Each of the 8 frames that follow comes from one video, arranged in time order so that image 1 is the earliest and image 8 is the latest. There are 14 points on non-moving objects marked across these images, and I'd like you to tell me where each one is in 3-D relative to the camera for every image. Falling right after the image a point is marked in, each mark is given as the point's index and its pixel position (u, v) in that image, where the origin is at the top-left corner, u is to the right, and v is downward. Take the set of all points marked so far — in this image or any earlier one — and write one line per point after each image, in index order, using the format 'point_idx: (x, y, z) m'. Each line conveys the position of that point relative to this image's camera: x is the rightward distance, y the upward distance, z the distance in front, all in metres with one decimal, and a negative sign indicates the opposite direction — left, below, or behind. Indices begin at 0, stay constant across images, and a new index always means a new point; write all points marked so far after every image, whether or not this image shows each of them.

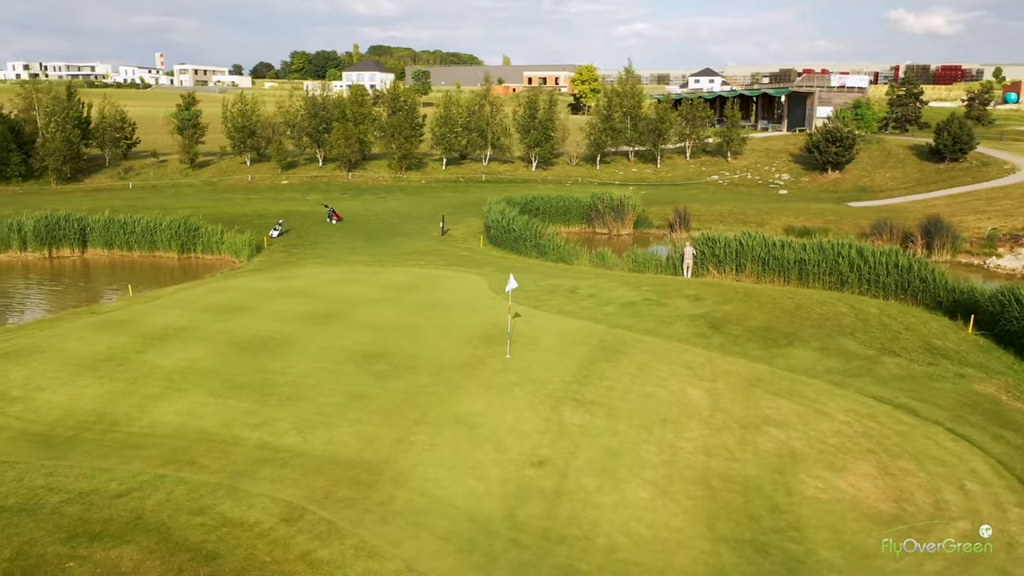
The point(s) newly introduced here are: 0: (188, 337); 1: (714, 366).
0: (-7.7, -1.2, +19.6) m
1: (+4.2, -1.6, +17.3) m
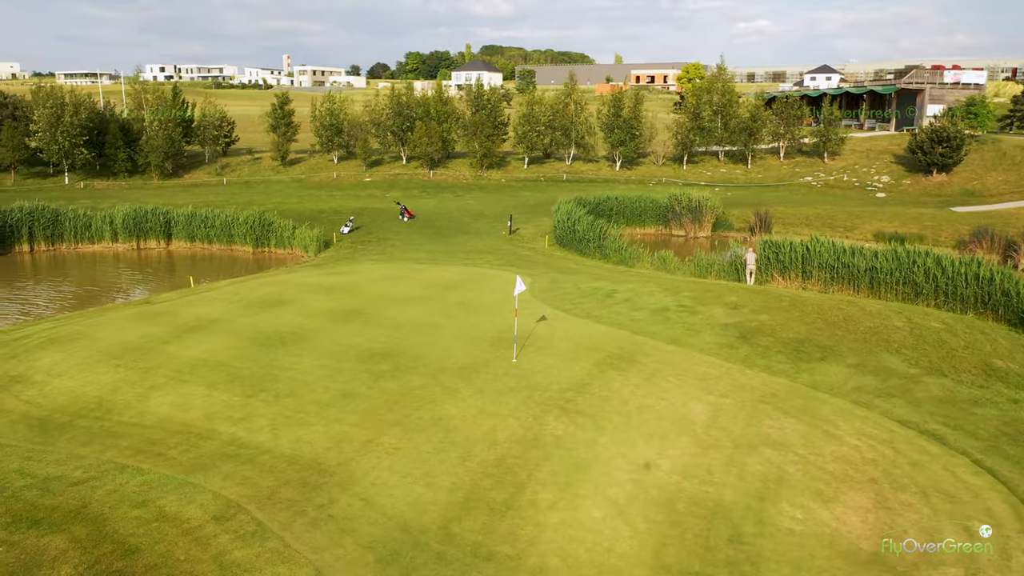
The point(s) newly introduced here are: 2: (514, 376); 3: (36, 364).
0: (-7.3, -1.0, +20.1) m
1: (+4.2, -1.8, +16.3) m
2: (0.0, -1.7, +16.3) m
3: (-10.1, -1.6, +17.6) m
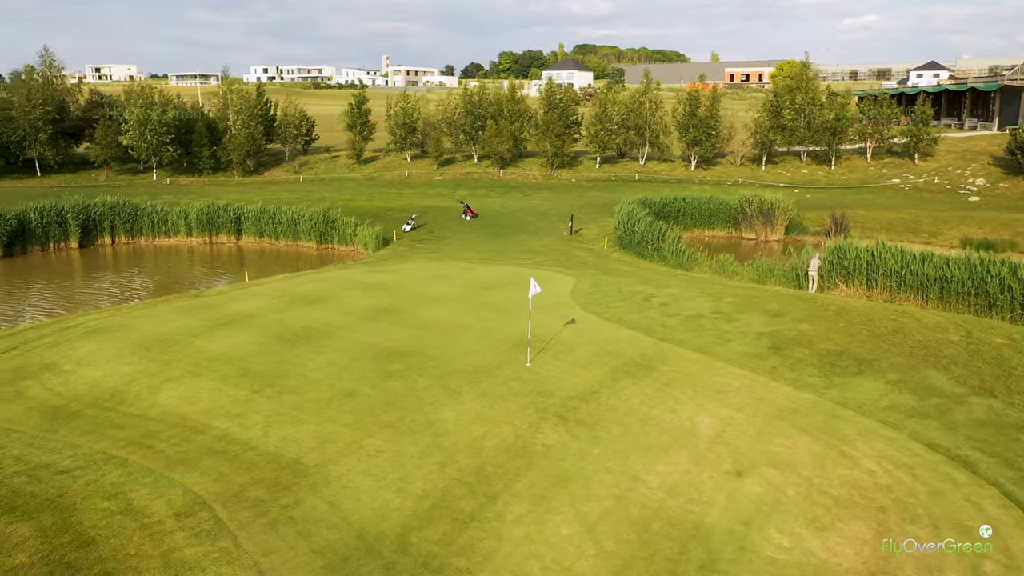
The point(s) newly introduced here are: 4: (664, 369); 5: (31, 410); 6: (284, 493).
0: (-6.6, -0.9, +20.5) m
1: (+4.4, -1.9, +15.4) m
2: (+0.2, -1.8, +15.8) m
3: (-9.8, -1.4, +18.3) m
4: (+3.0, -1.6, +16.6) m
5: (-8.5, -2.1, +14.7) m
6: (-3.1, -2.7, +11.1) m
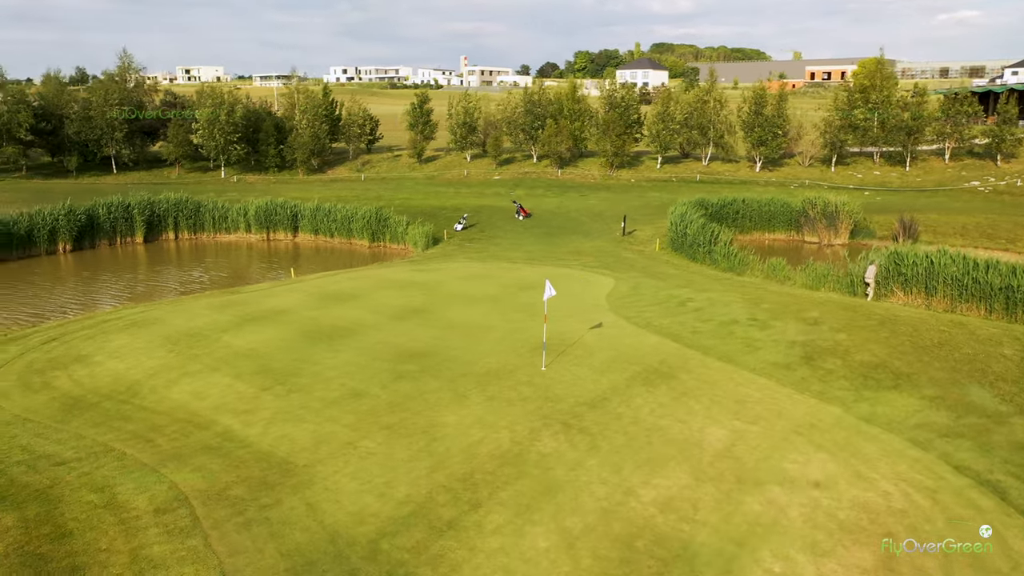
0: (-5.9, -0.8, +20.7) m
1: (+4.5, -2.0, +14.7) m
2: (+0.4, -1.8, +15.5) m
3: (-9.3, -1.3, +18.8) m
4: (+3.3, -1.7, +15.9) m
5: (-8.4, -2.0, +15.1) m
6: (-3.3, -2.7, +11.0) m
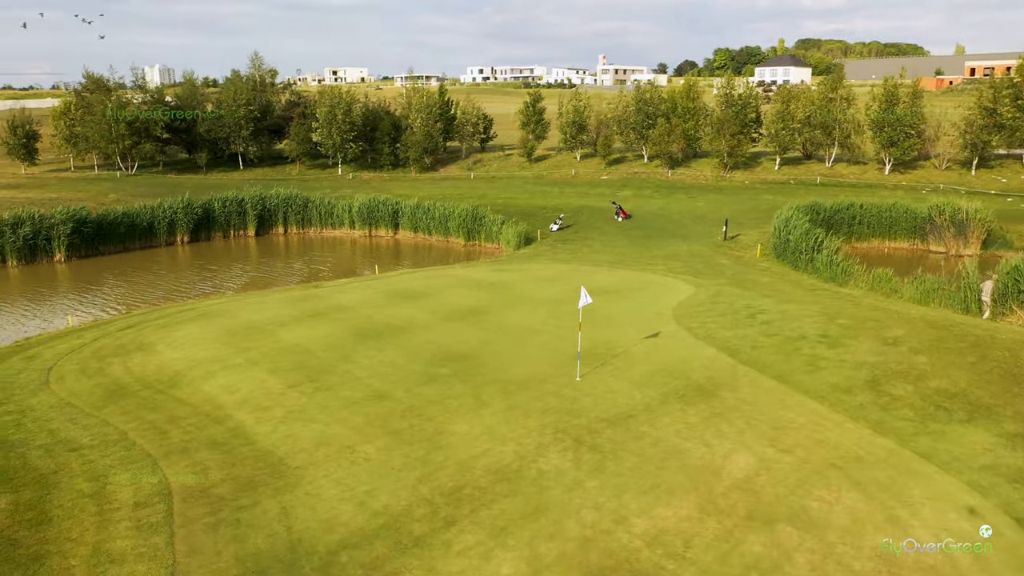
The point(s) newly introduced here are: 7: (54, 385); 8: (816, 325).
0: (-4.5, -0.8, +20.9) m
1: (+4.8, -2.3, +13.3) m
2: (+0.9, -1.9, +14.7) m
3: (-8.1, -1.1, +19.6) m
4: (+3.8, -1.9, +14.7) m
5: (-7.9, -1.9, +15.8) m
6: (-3.5, -2.7, +10.9) m
7: (-8.8, -1.8, +15.9) m
8: (+6.9, -0.8, +18.7) m
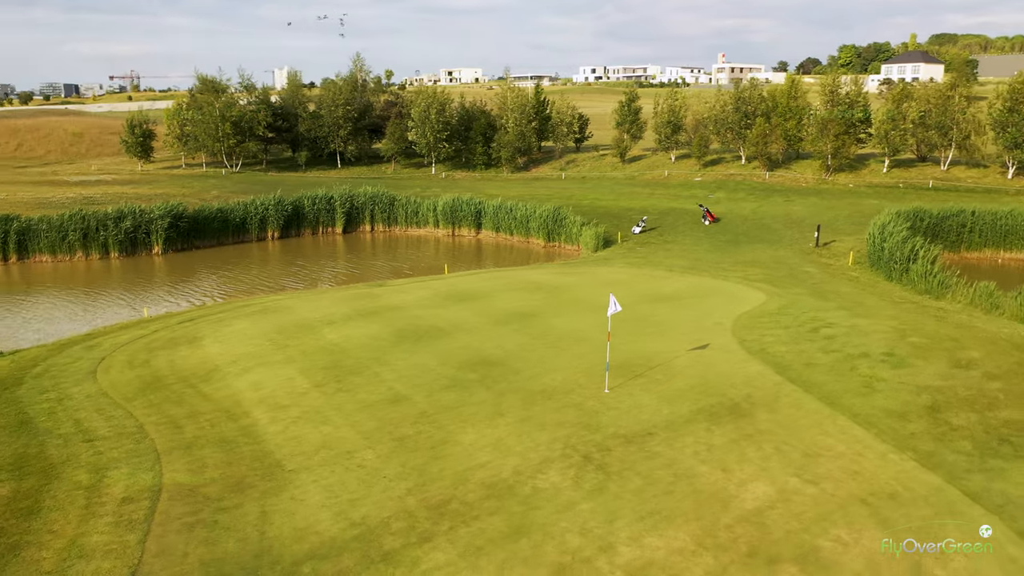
0: (-3.3, -0.7, +20.9) m
1: (+4.9, -2.5, +12.1) m
2: (+1.2, -2.0, +14.0) m
3: (-7.1, -1.0, +20.0) m
4: (+4.1, -2.1, +13.7) m
5: (-7.3, -1.7, +16.2) m
6: (-3.7, -2.7, +10.8) m
7: (-8.2, -1.7, +16.5) m
8: (+7.7, -1.1, +17.2) m
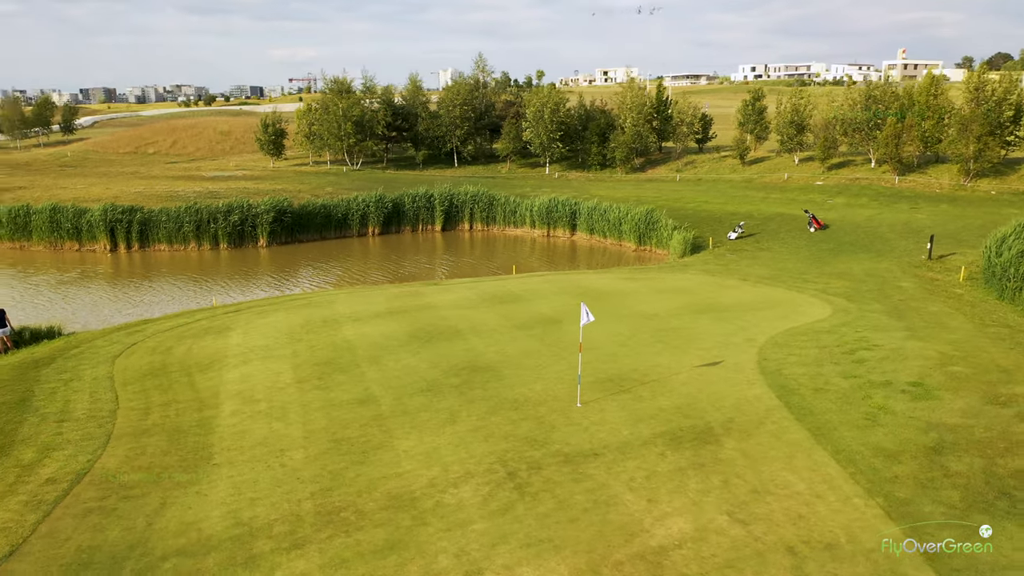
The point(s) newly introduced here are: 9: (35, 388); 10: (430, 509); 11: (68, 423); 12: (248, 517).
0: (-2.6, -0.7, +20.9) m
1: (+3.7, -2.8, +10.7) m
2: (+0.5, -2.2, +13.4) m
3: (-6.5, -0.8, +20.8) m
4: (+3.3, -2.3, +12.4) m
5: (-7.5, -1.5, +17.1) m
6: (-4.9, -2.6, +11.1) m
7: (-8.3, -1.5, +17.5) m
8: (+7.5, -1.5, +15.2) m
9: (-8.9, -1.9, +15.4) m
10: (-1.0, -2.8, +10.5) m
11: (-7.1, -2.2, +13.3) m
12: (-3.2, -2.8, +10.3) m
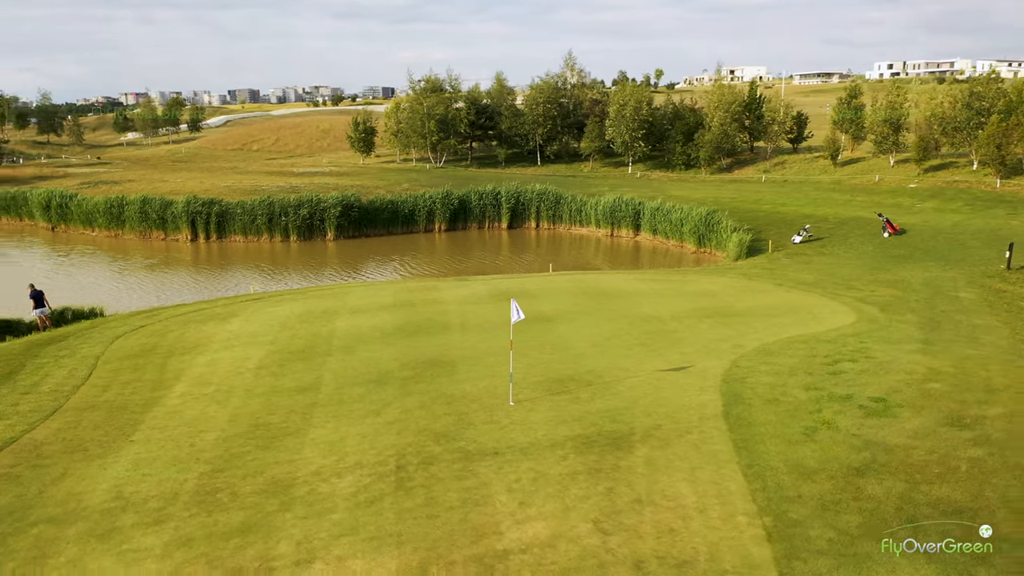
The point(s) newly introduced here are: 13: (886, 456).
0: (-2.7, -0.6, +21.1) m
1: (+2.1, -2.8, +10.2) m
2: (-0.7, -2.1, +13.2) m
3: (-6.5, -0.5, +21.6) m
4: (+1.8, -2.4, +11.9) m
5: (-8.0, -1.2, +18.1) m
6: (-6.4, -2.4, +11.8) m
7: (-8.8, -1.1, +18.6) m
8: (+6.5, -1.6, +14.0) m
9: (-9.7, -1.5, +16.6) m
10: (-2.7, -2.7, +10.7) m
11: (-8.3, -1.9, +14.2) m
12: (-4.9, -2.6, +10.8) m
13: (+5.3, -2.3, +11.5) m
